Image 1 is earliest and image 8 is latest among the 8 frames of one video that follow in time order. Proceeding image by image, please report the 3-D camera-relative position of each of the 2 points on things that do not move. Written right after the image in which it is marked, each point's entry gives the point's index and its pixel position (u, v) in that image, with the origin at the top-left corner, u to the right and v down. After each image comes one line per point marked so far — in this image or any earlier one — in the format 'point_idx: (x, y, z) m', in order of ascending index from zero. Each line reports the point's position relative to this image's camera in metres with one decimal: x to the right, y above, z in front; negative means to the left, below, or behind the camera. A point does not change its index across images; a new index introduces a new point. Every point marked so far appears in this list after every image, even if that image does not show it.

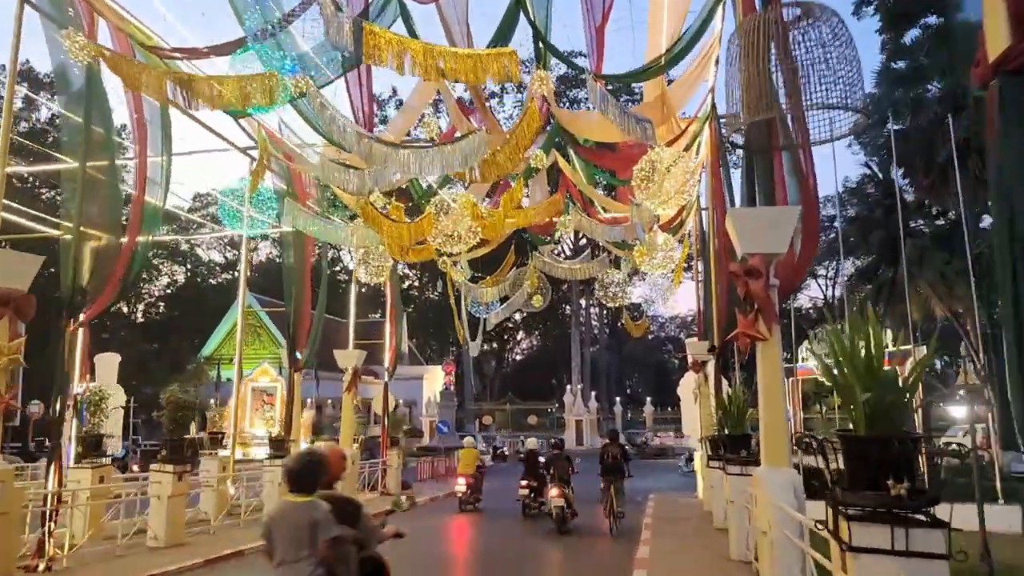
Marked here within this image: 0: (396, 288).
0: (-2.9, -0.1, +19.3) m
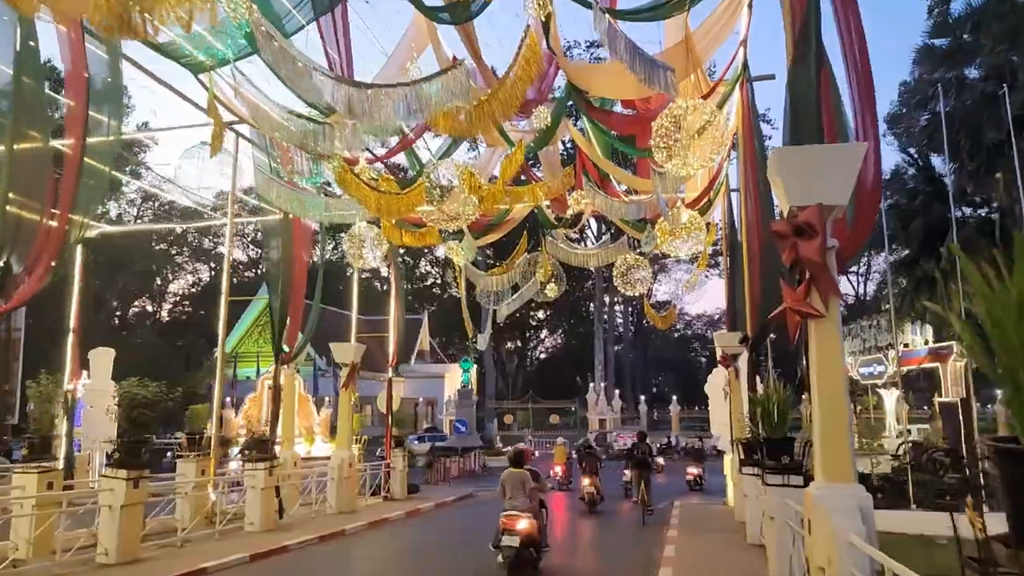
0: (-2.6, +0.2, +18.0) m
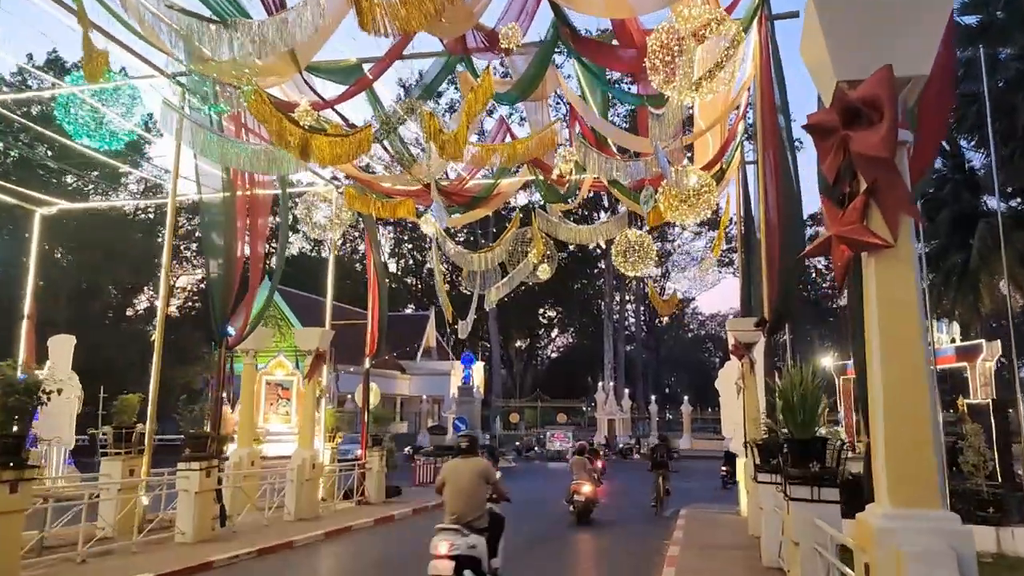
0: (-2.8, +0.6, +16.4) m
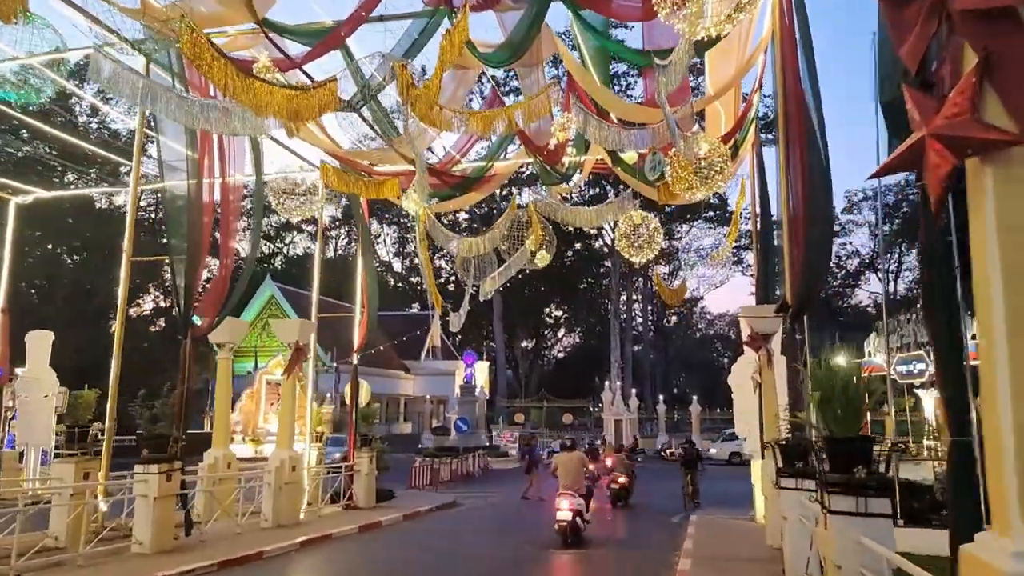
0: (-2.8, +0.7, +15.4) m
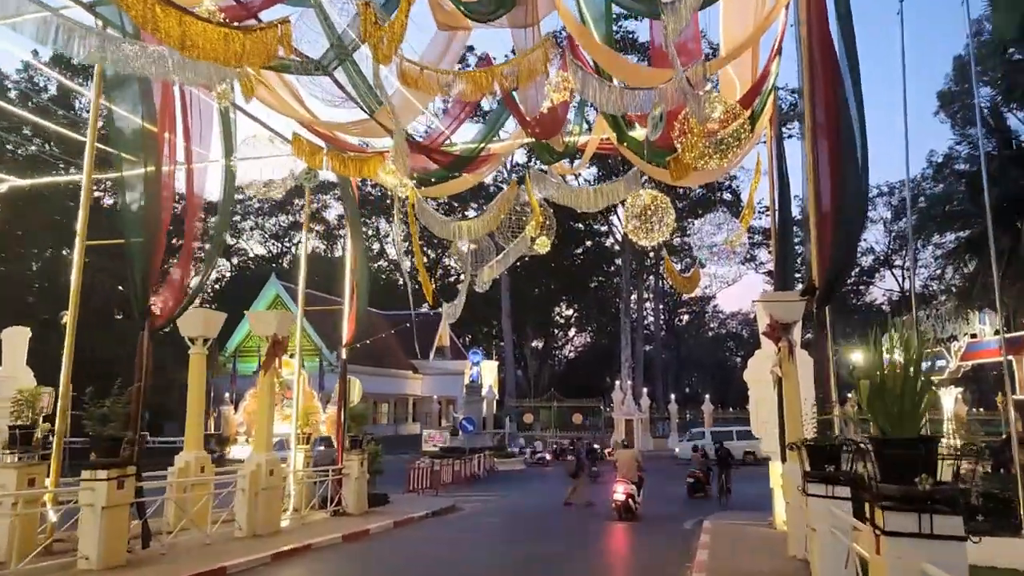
0: (-2.9, +0.9, +14.5) m
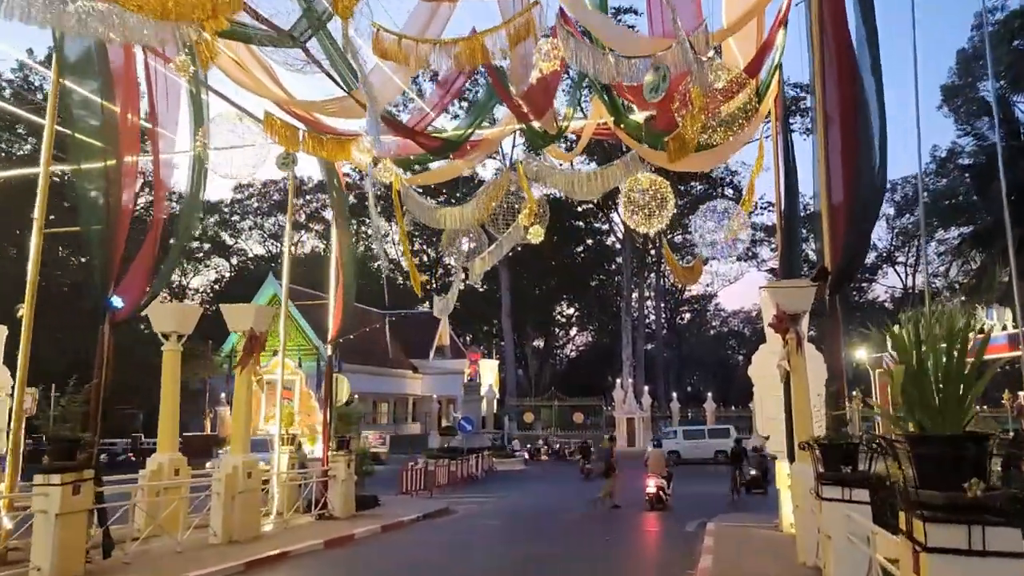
0: (-3.0, +1.0, +13.8) m
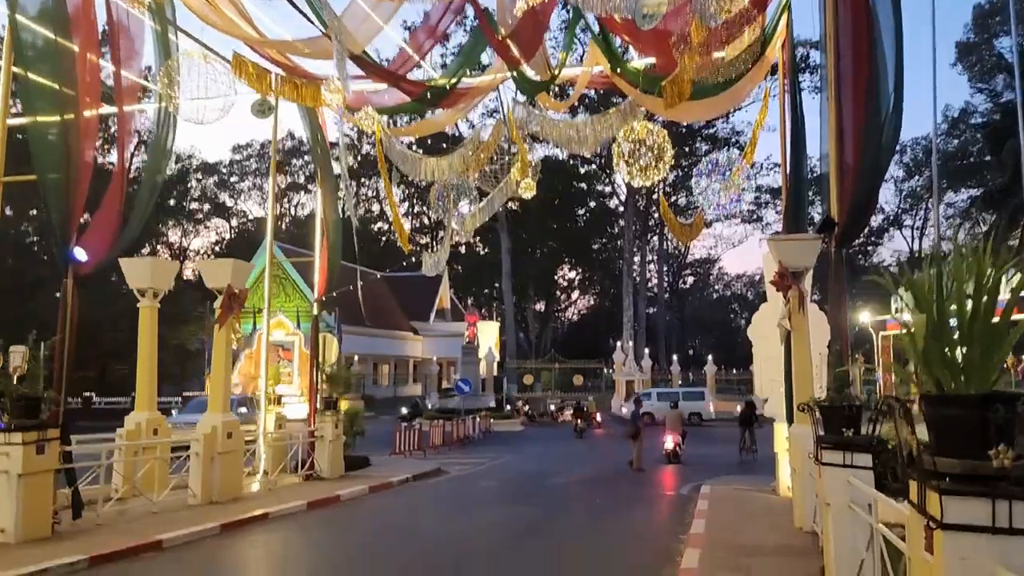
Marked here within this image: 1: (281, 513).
0: (-3.1, +1.8, +13.3) m
1: (-3.0, -2.9, +10.0) m
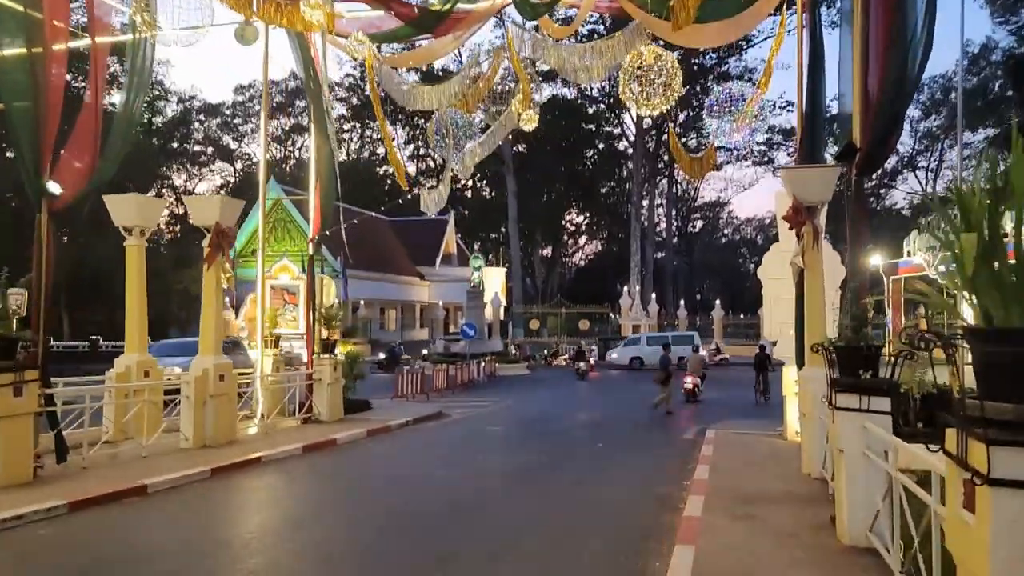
0: (-3.1, +2.8, +12.8) m
1: (-3.0, -2.1, +9.8) m
